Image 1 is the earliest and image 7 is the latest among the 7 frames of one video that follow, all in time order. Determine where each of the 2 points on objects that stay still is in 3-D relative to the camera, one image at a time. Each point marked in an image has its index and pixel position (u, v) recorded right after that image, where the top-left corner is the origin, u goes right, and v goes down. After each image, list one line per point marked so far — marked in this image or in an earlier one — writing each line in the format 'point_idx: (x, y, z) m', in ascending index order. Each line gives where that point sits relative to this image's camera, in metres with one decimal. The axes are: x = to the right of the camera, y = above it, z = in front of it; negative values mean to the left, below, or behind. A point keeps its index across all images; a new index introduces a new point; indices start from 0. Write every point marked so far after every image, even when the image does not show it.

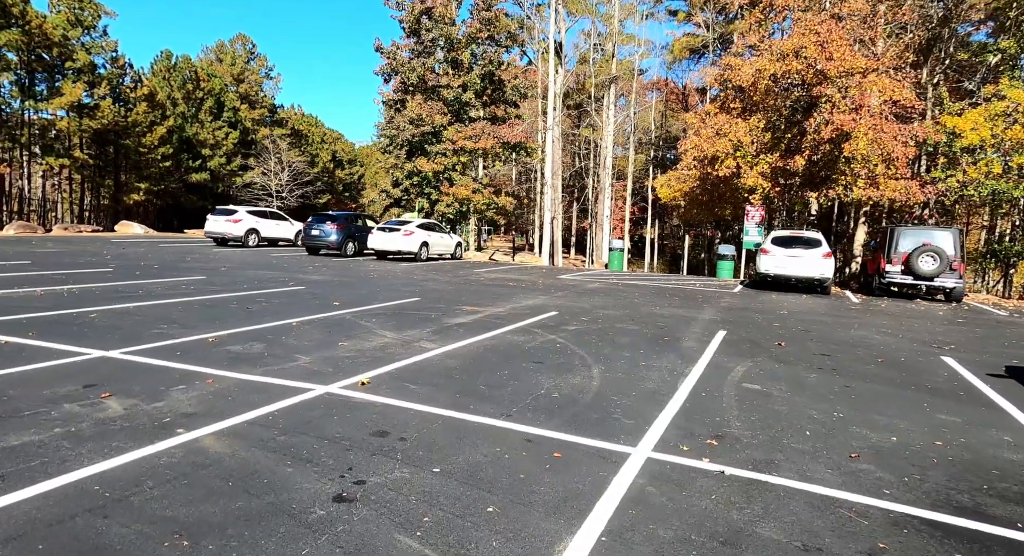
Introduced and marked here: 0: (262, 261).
0: (-7.1, +0.5, +18.3) m
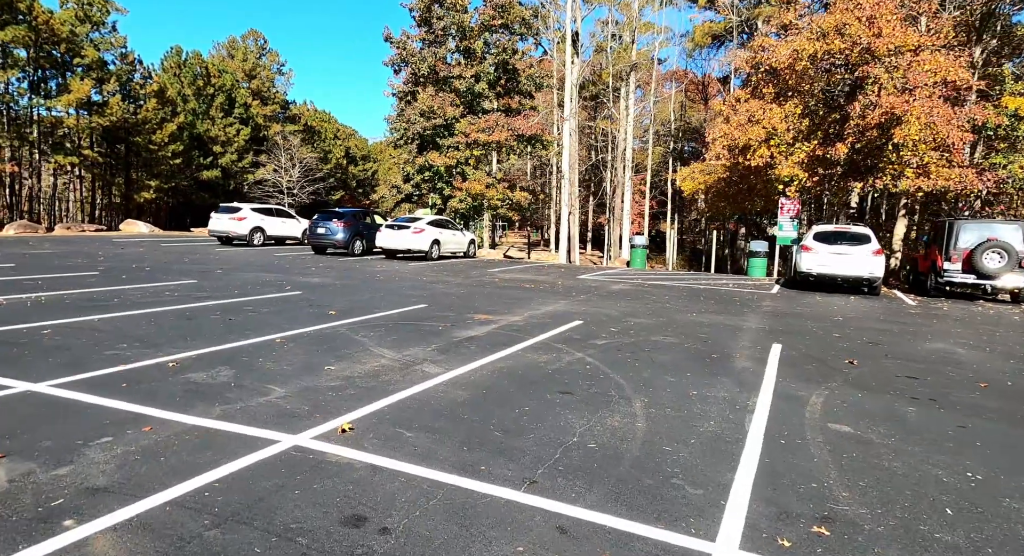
0: (-6.6, +0.4, +17.3) m
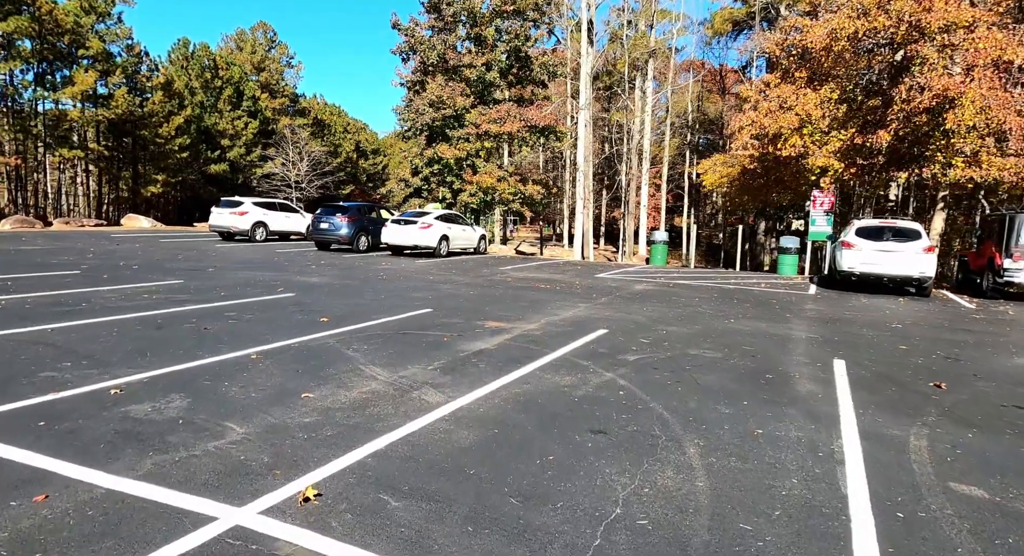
0: (-6.3, +0.5, +16.4) m
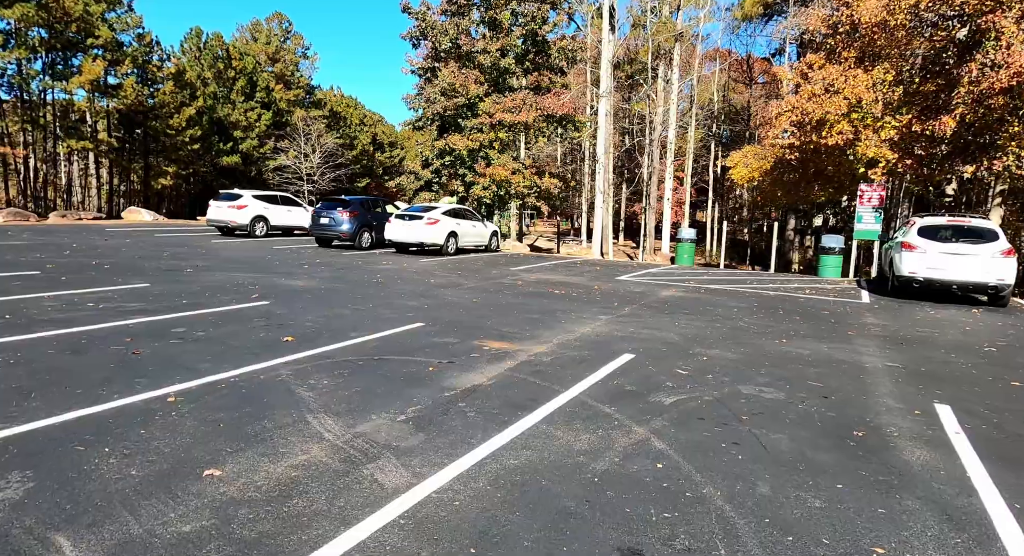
0: (-6.0, +0.5, +15.1) m
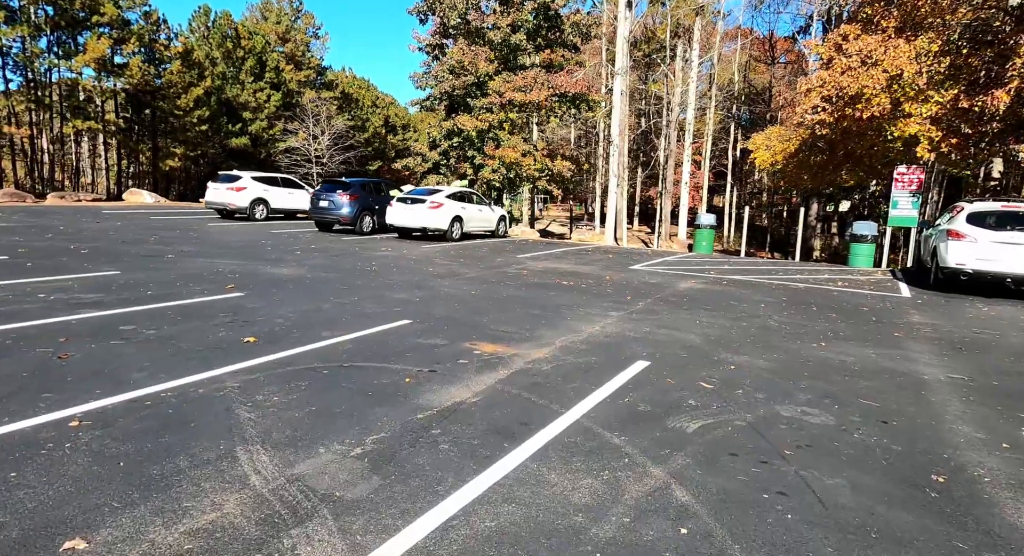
0: (-5.8, +0.8, +14.3) m
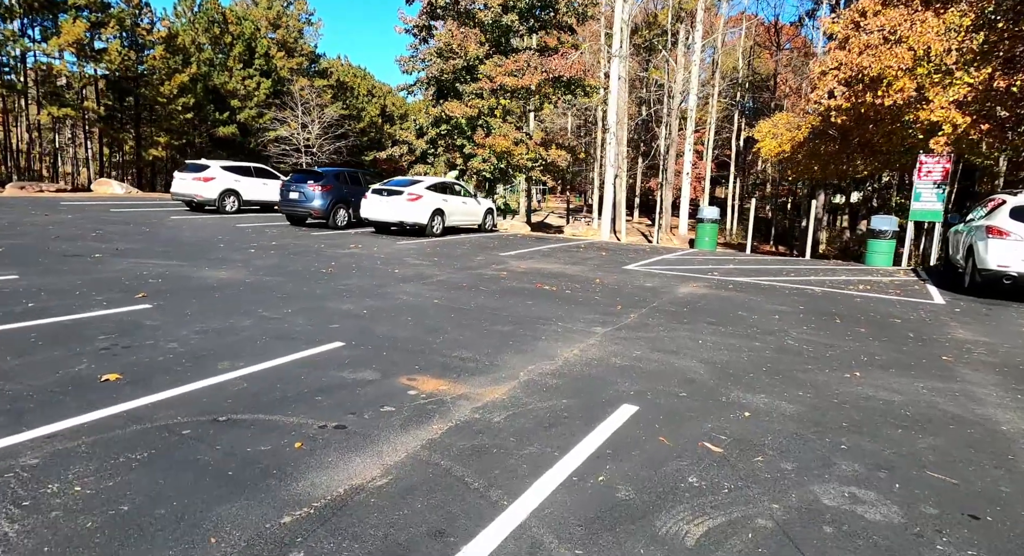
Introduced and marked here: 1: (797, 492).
0: (-6.2, +0.8, +13.0) m
1: (+1.4, -1.0, +3.1) m
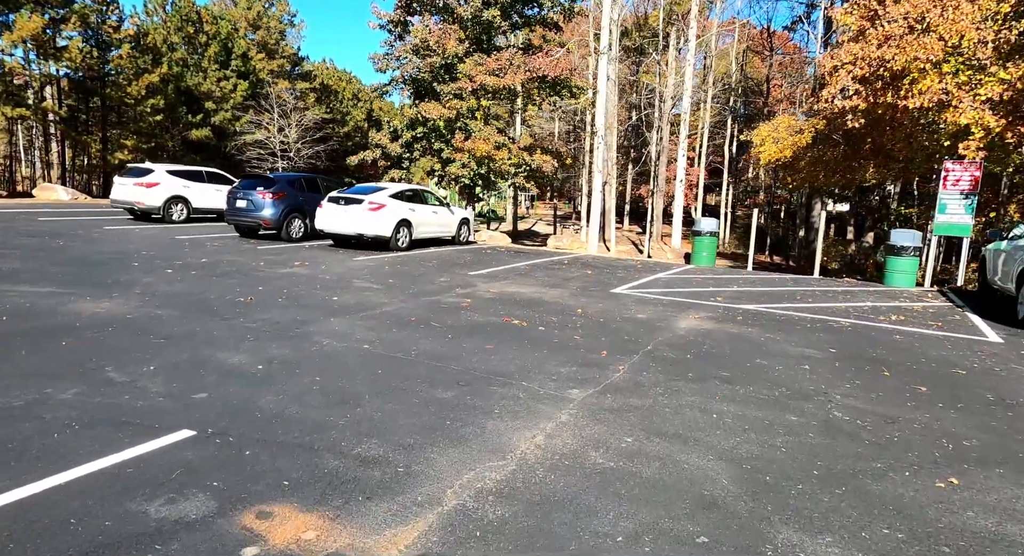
0: (-6.7, +0.4, +11.1) m
1: (+1.0, -1.3, +1.4) m
